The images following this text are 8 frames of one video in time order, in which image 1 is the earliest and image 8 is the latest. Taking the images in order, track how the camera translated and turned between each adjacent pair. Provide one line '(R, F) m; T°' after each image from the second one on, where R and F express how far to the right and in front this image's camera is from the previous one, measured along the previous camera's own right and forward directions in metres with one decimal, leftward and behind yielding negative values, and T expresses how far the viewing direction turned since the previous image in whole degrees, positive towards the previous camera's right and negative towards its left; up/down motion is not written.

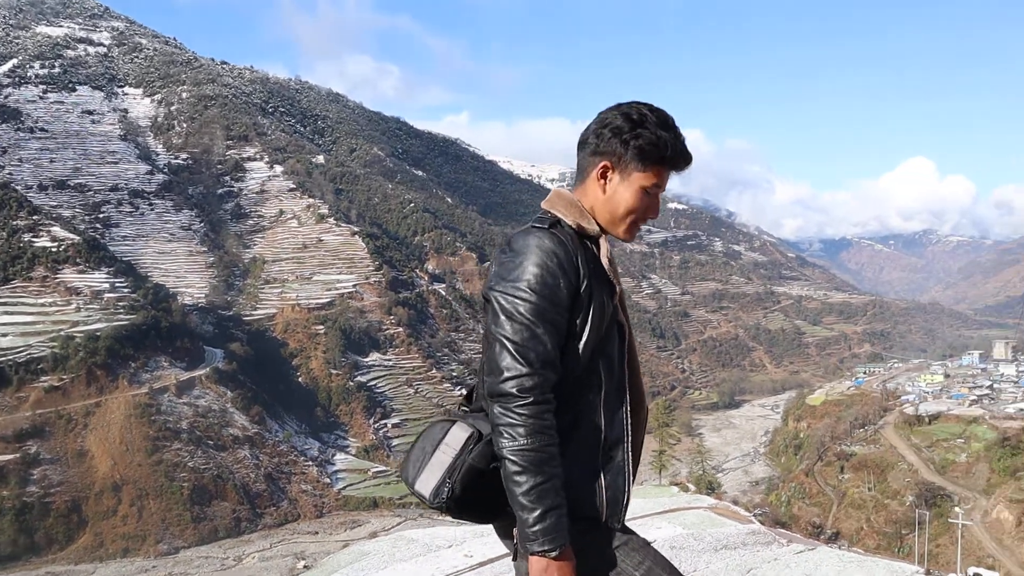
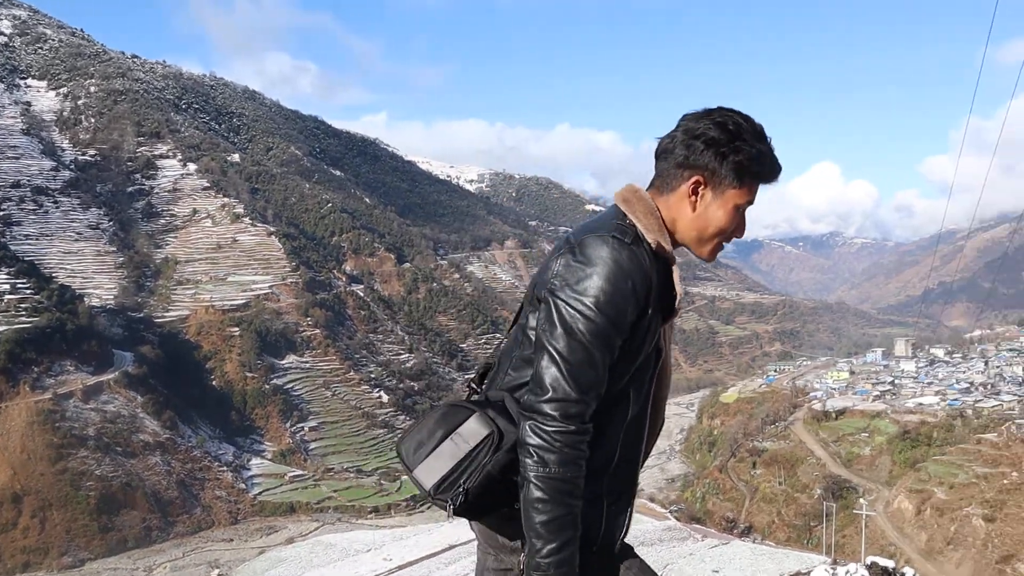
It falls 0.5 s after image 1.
(+0.5, 0.0) m; +4°
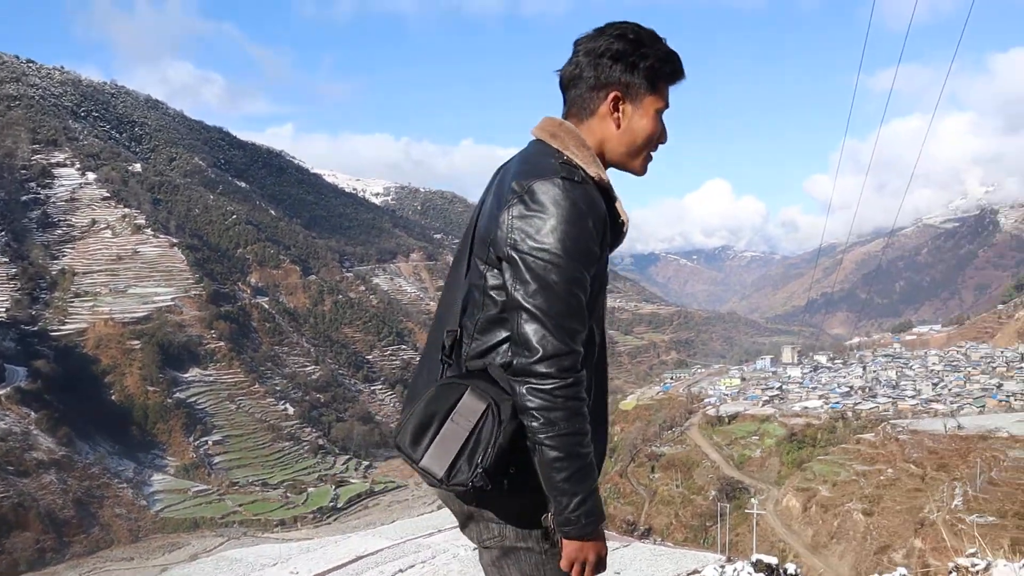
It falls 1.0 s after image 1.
(+0.6, -0.2) m; +4°
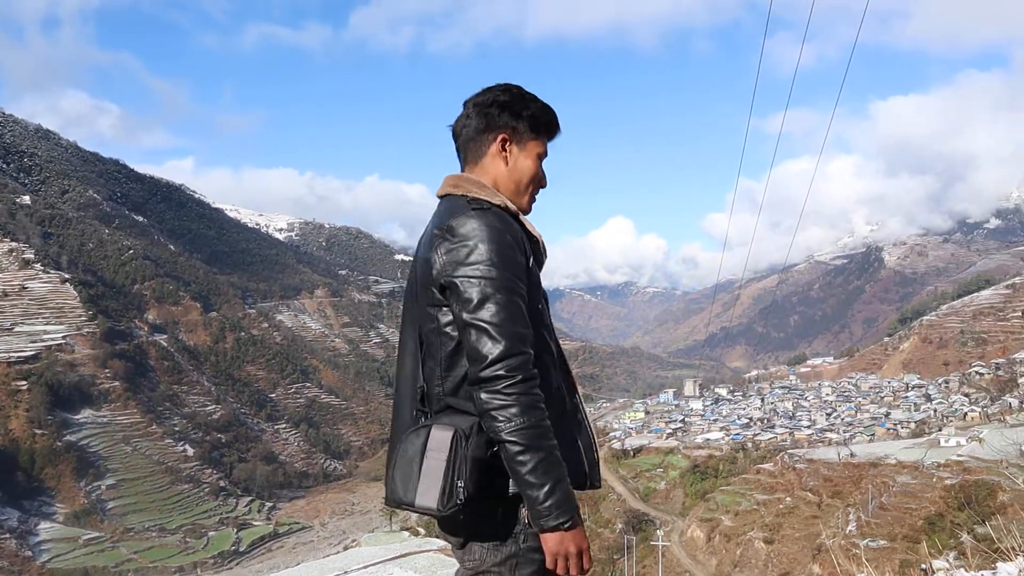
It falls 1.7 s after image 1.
(+0.6, 0.0) m; +4°
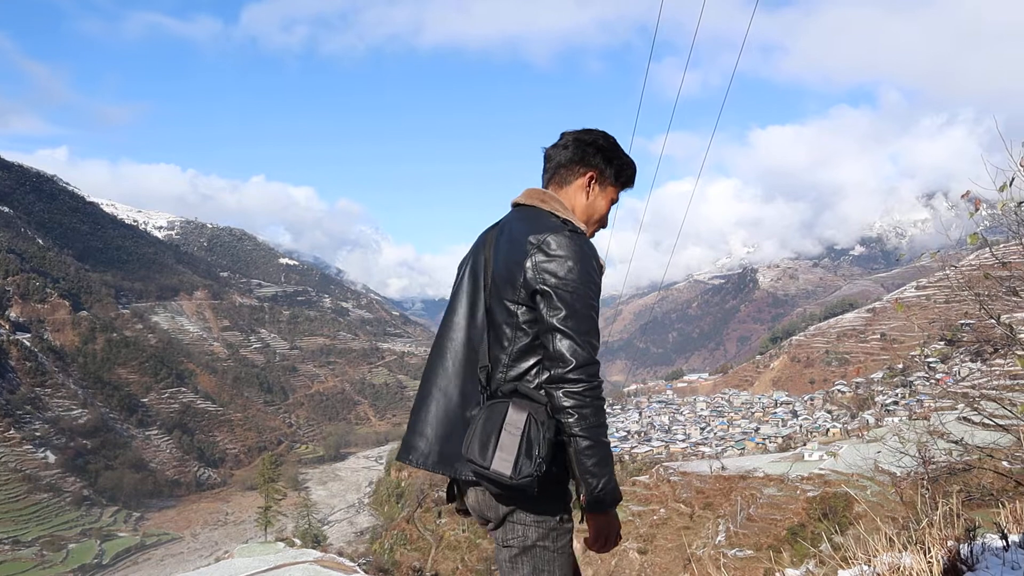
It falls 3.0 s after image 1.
(+0.7, 0.0) m; +5°
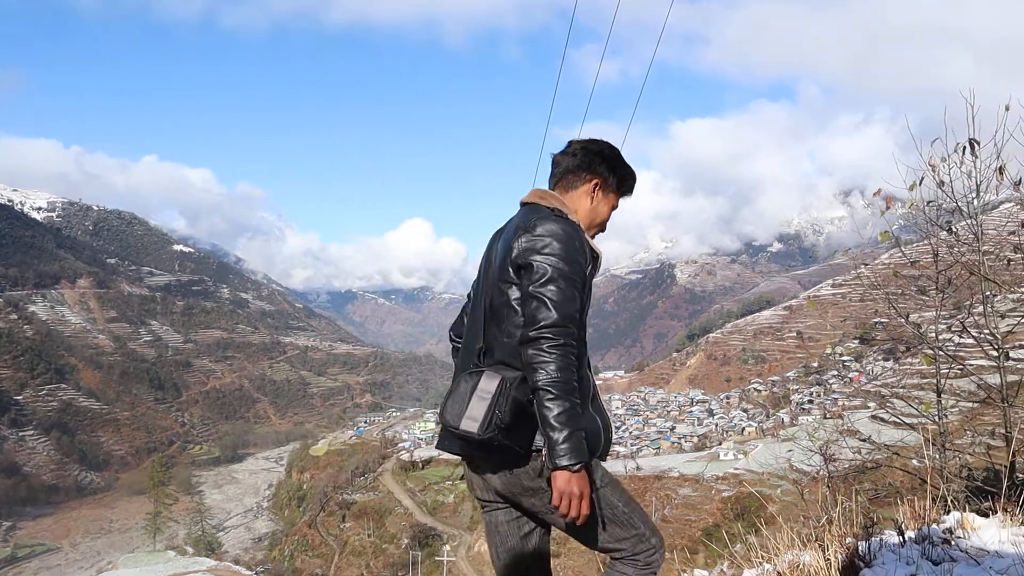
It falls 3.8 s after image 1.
(+0.6, +0.4) m; +4°
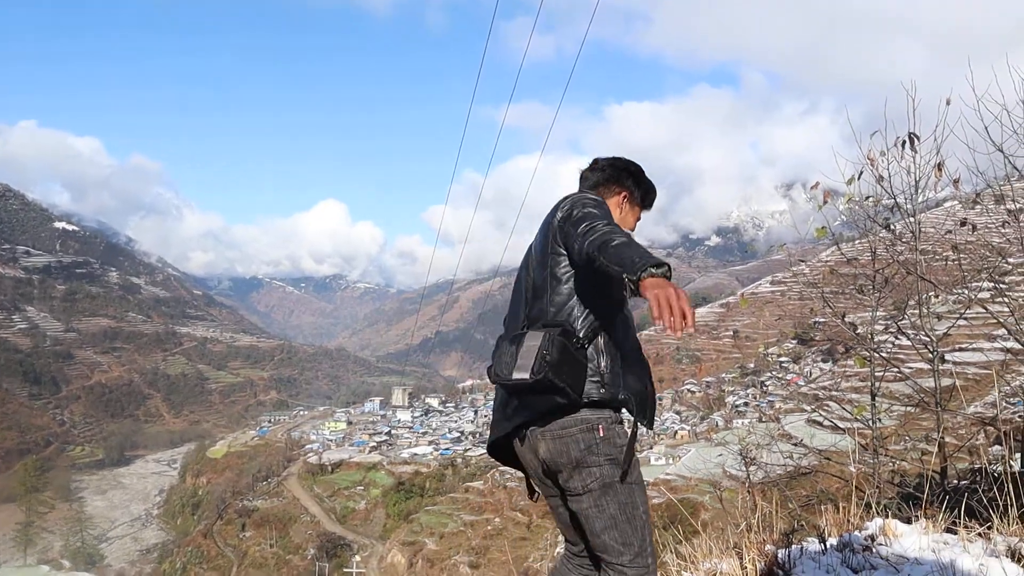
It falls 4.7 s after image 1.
(+0.5, +0.6) m; +3°
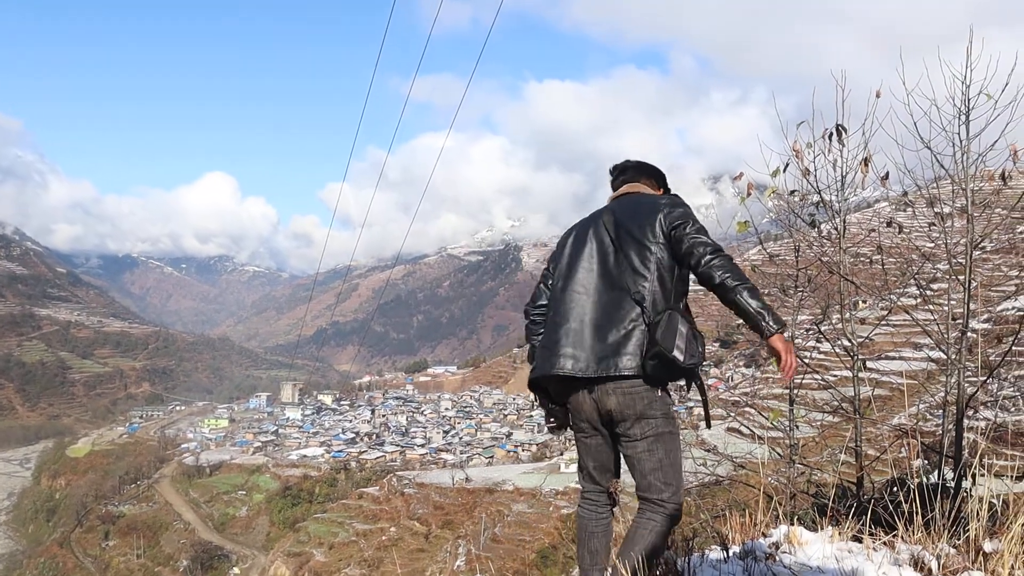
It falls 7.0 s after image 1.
(+0.6, +0.6) m; +4°
